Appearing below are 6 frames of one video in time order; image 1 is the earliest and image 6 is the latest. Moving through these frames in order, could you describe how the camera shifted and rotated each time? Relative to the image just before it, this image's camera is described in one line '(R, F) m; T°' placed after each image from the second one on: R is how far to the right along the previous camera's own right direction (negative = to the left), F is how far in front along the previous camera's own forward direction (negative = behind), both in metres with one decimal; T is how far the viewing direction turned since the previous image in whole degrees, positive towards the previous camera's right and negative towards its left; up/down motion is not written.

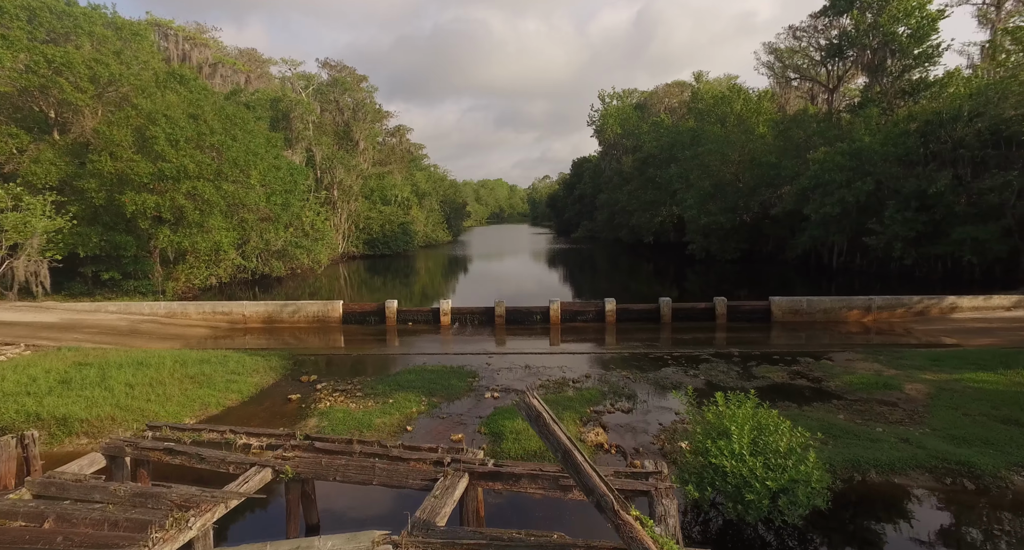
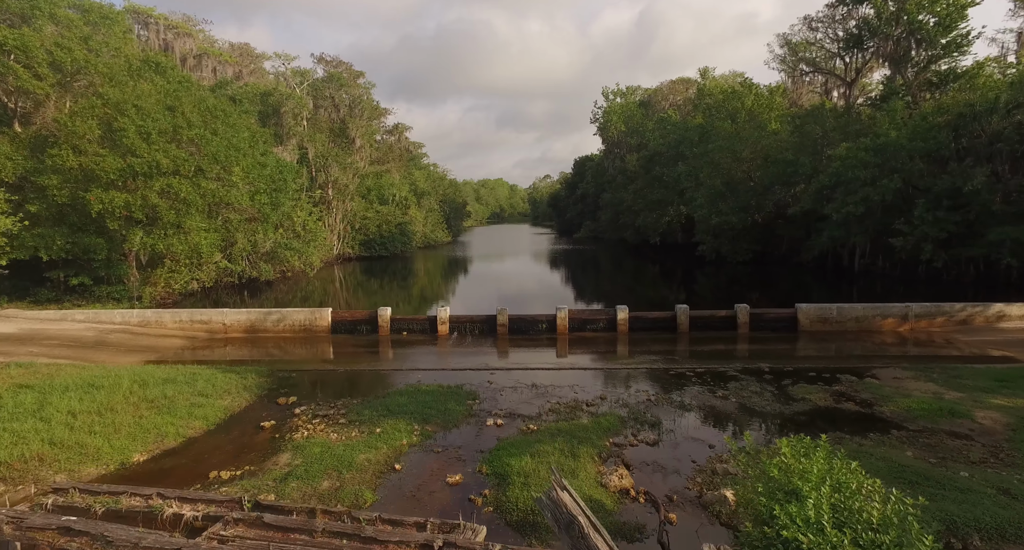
(-0.1, +1.4) m; 0°
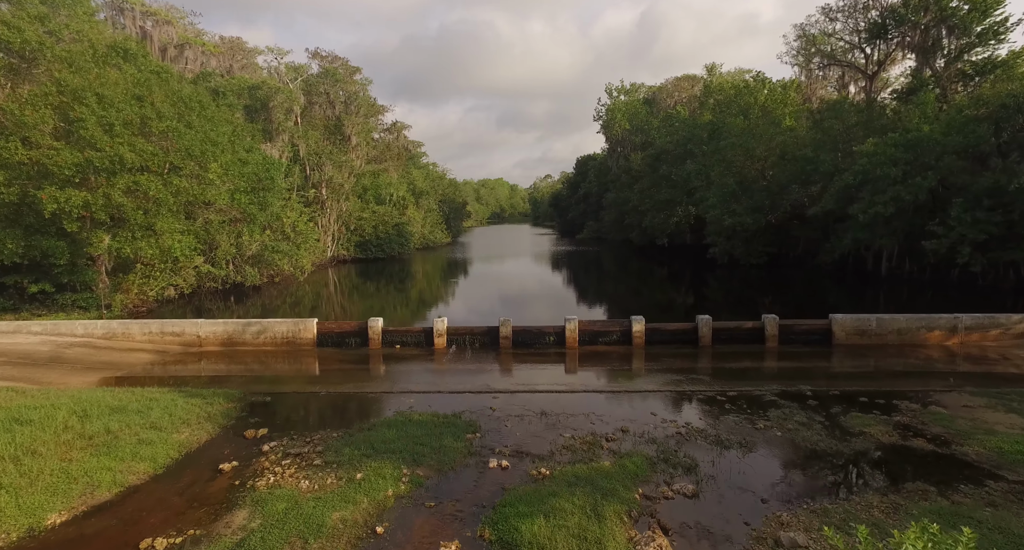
(-0.1, +1.6) m; 0°
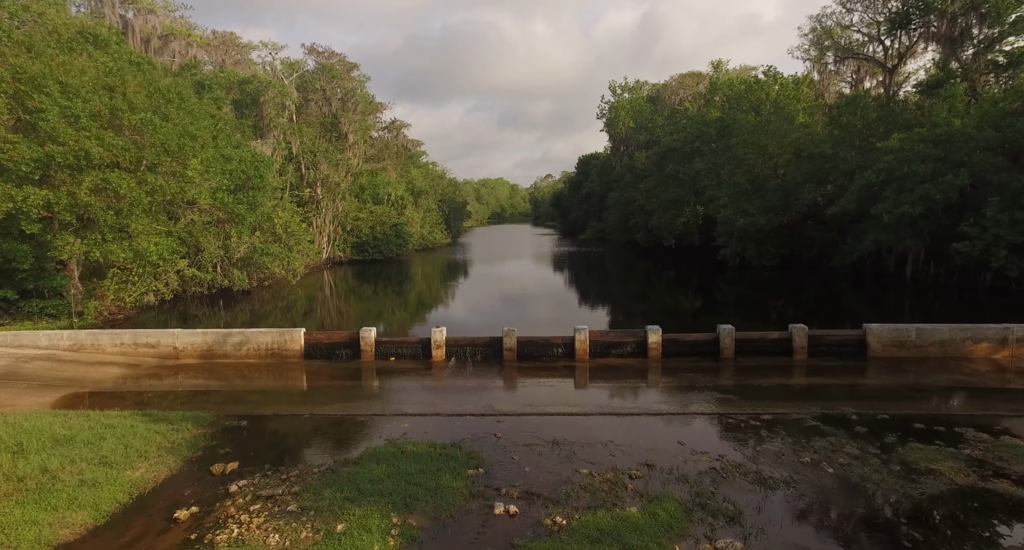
(-0.1, +1.3) m; 0°
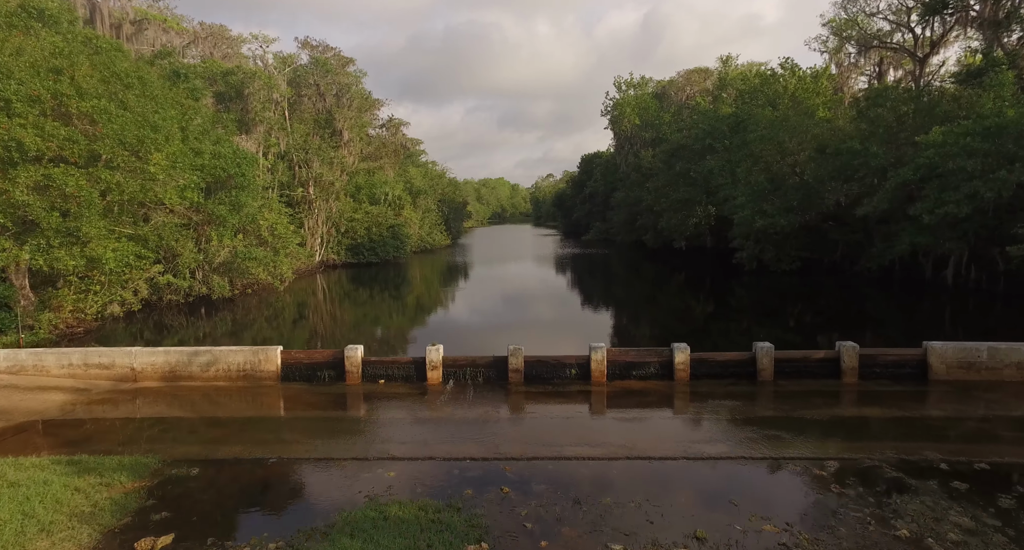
(-0.1, +1.8) m; 0°
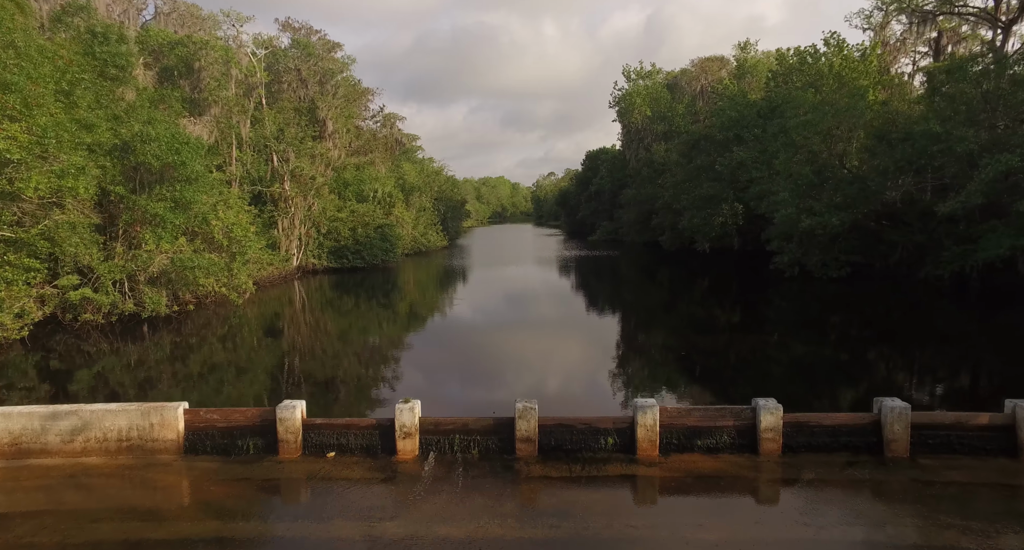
(-0.1, +4.0) m; 0°
